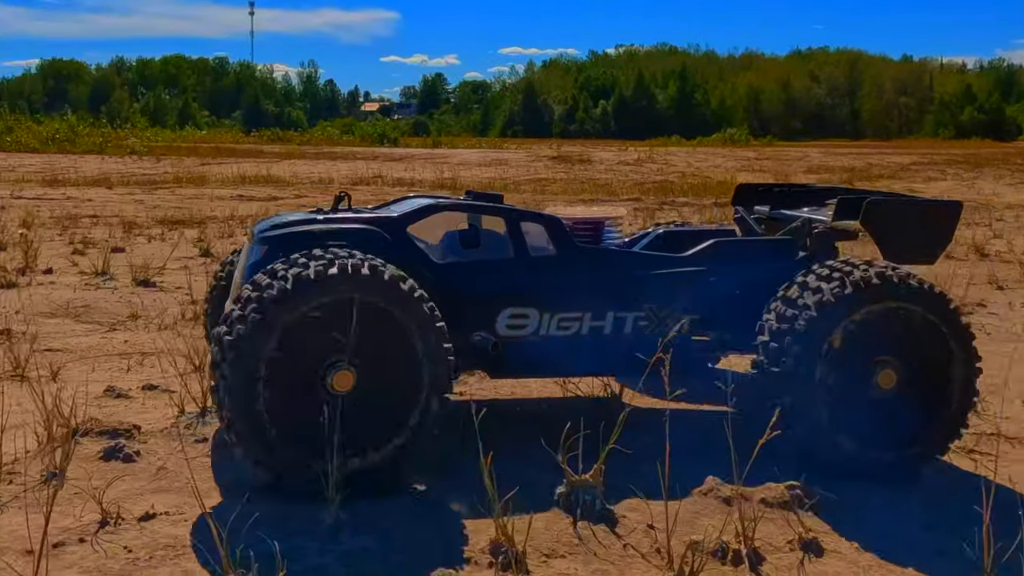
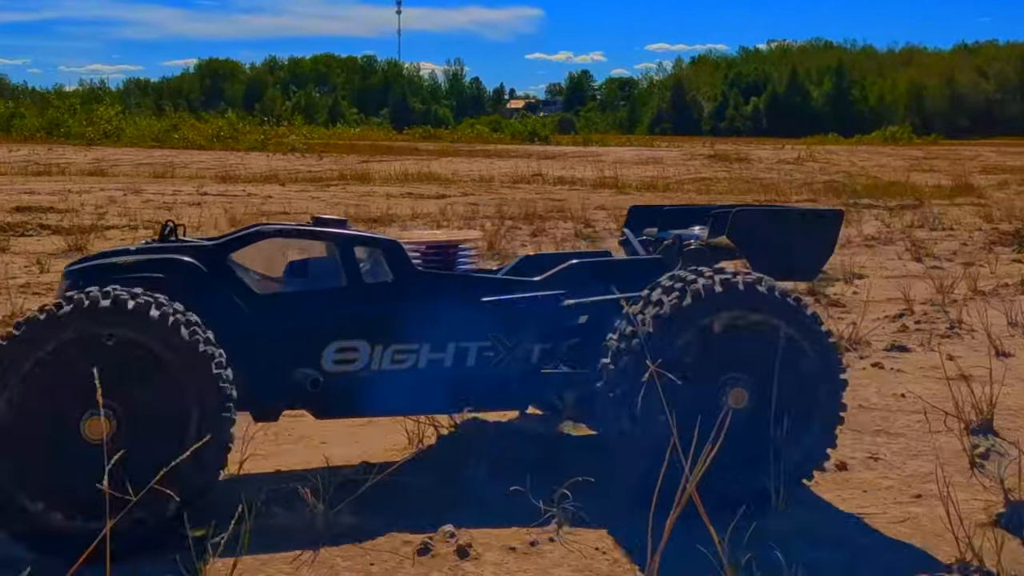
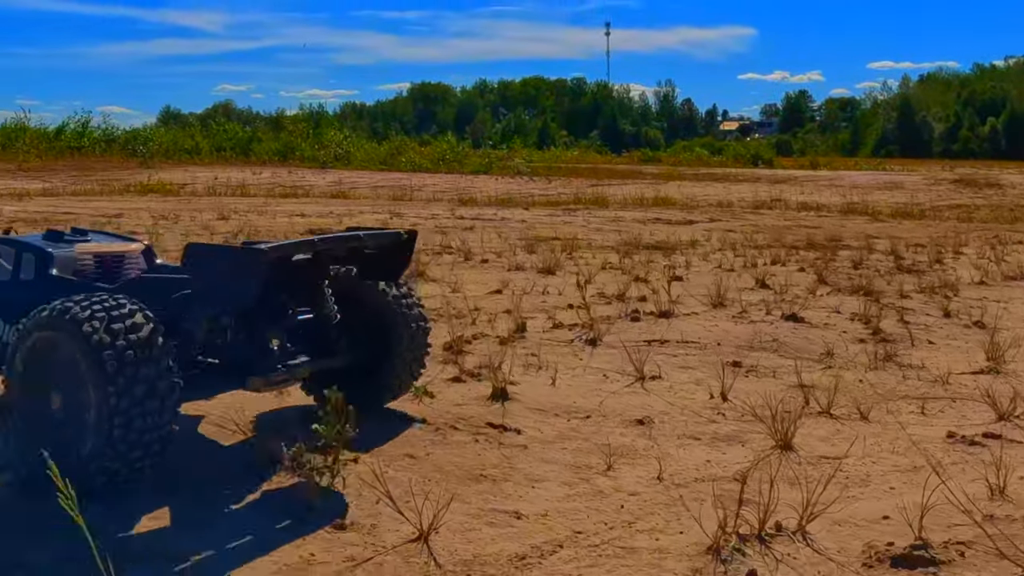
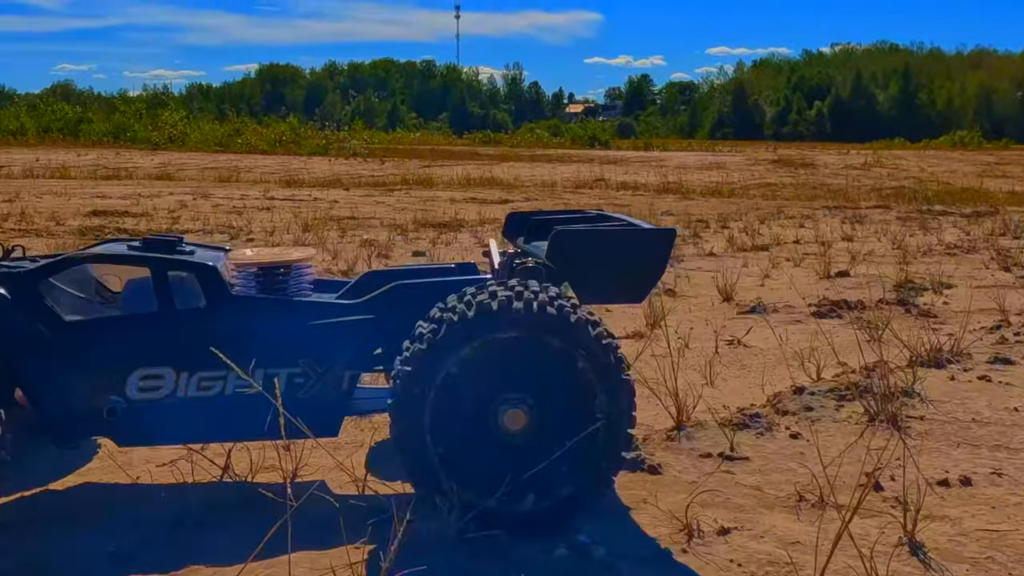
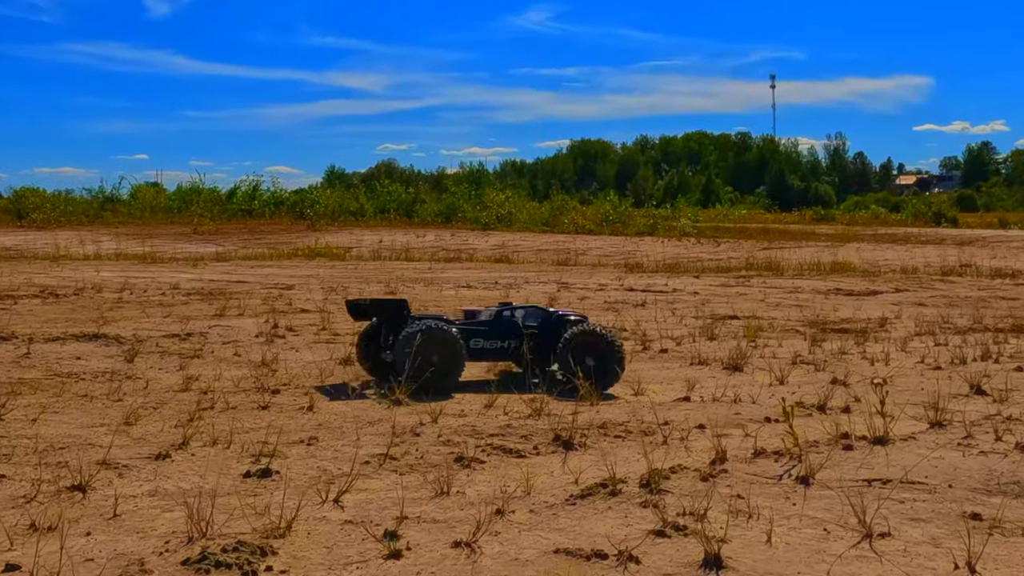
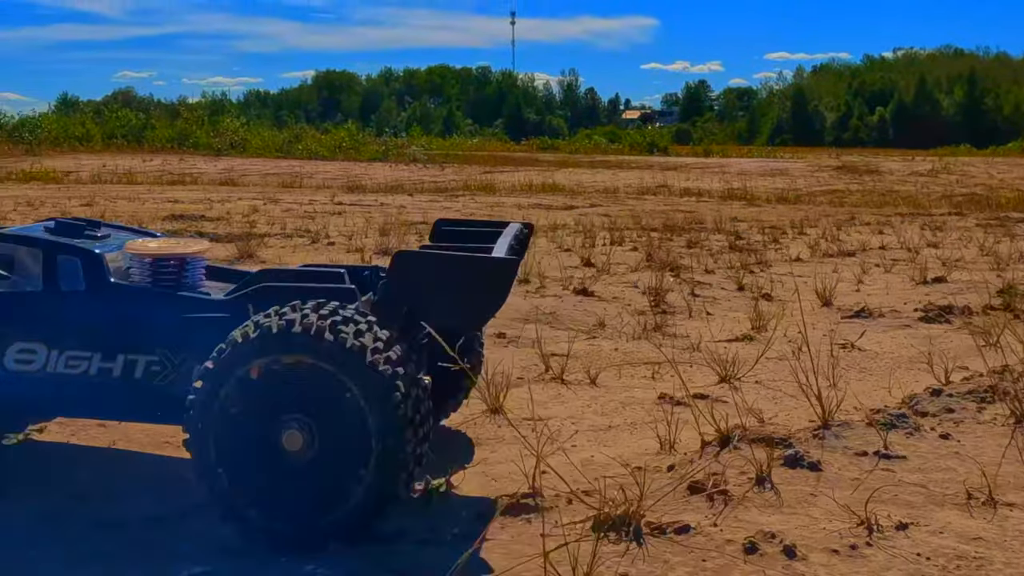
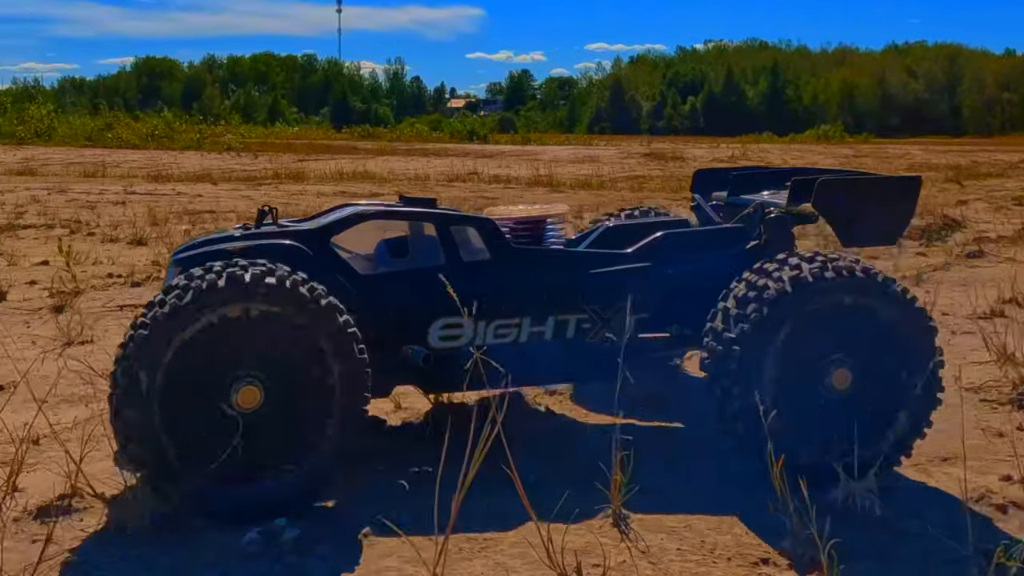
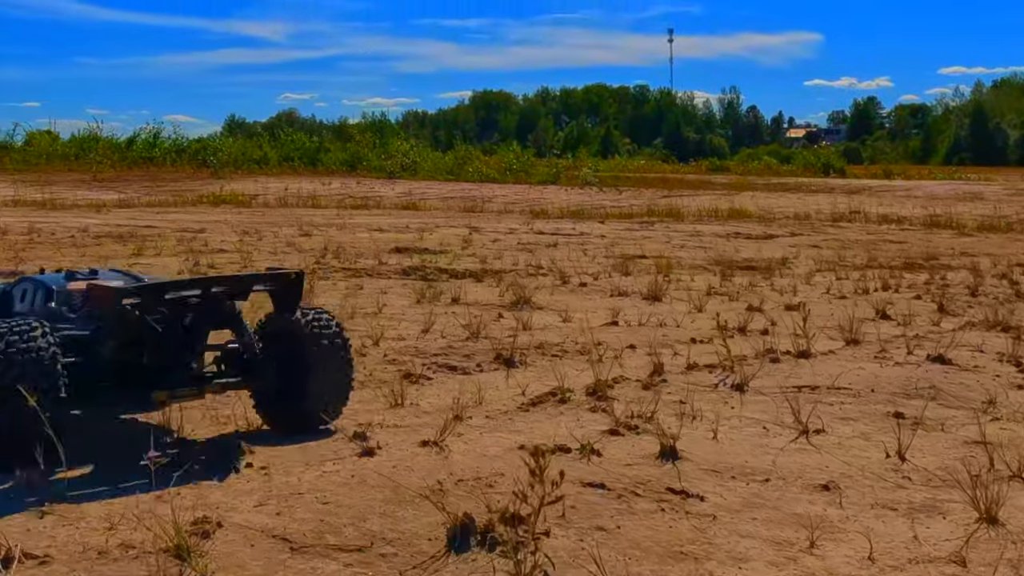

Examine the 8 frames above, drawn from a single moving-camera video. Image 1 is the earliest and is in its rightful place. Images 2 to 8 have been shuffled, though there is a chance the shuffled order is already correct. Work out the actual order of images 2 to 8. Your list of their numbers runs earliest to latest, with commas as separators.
7, 2, 4, 6, 3, 8, 5
